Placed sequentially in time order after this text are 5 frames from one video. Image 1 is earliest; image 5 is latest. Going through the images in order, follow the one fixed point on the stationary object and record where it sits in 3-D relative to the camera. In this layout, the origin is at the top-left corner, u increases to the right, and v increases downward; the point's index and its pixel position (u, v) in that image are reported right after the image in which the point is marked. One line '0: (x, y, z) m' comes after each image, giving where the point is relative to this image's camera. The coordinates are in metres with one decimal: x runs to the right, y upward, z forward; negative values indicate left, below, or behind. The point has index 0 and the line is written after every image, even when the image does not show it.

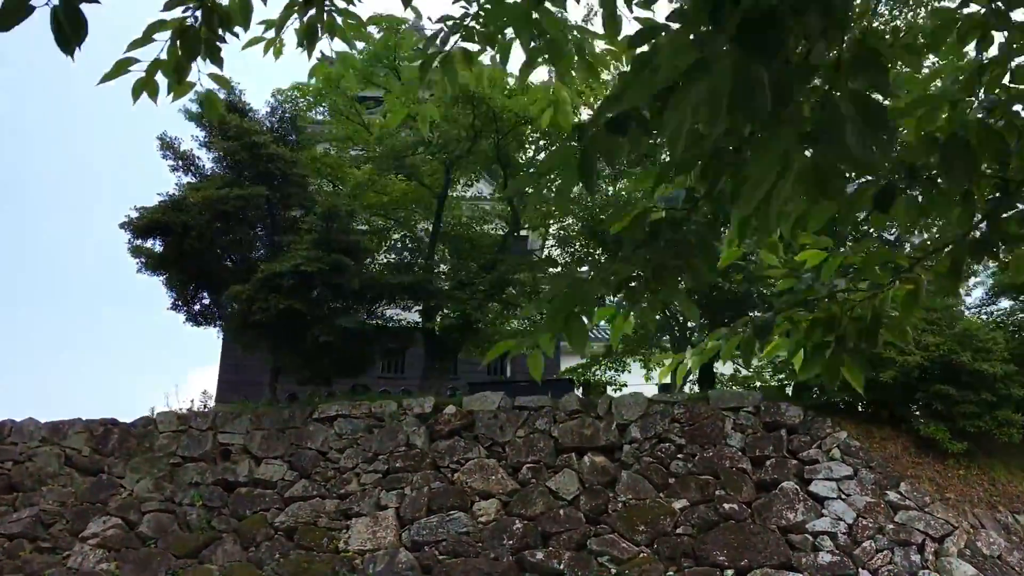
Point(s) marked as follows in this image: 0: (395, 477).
0: (-1.3, -2.1, +9.9) m
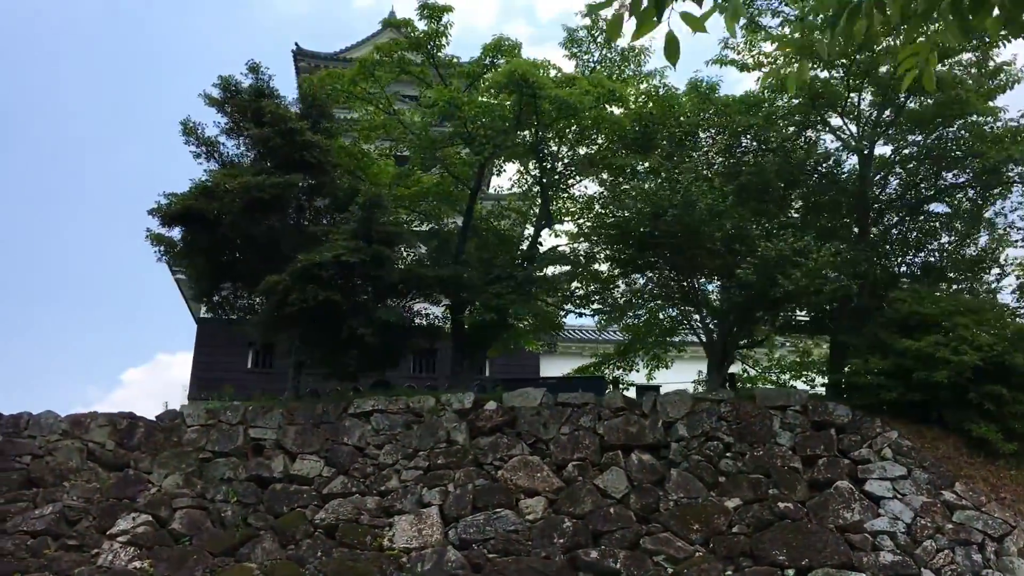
0: (-0.8, -2.0, +9.7) m
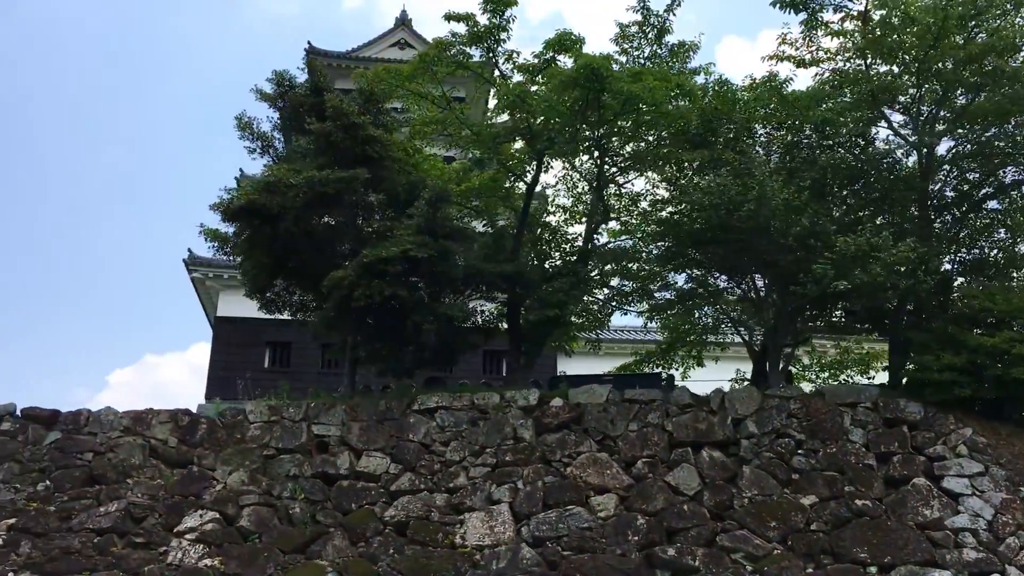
0: (-0.1, -2.0, +9.6) m
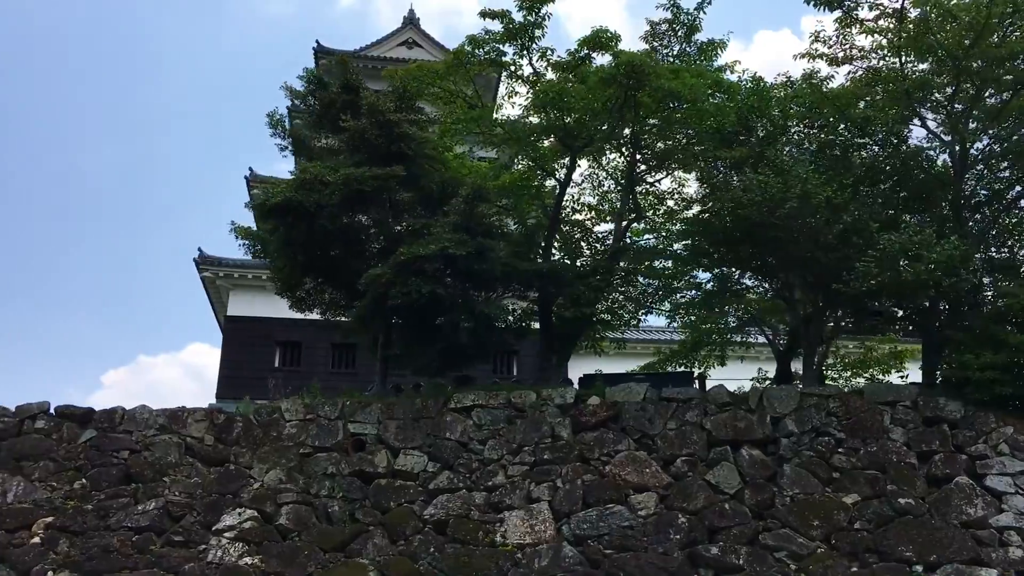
0: (+0.3, -2.0, +9.6) m
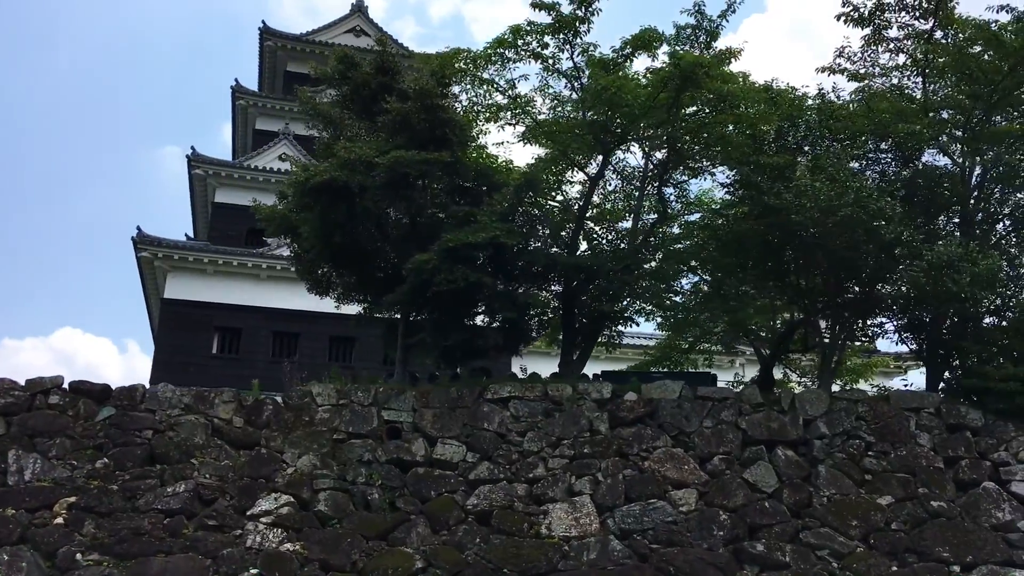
0: (+0.8, -1.9, +9.6) m
